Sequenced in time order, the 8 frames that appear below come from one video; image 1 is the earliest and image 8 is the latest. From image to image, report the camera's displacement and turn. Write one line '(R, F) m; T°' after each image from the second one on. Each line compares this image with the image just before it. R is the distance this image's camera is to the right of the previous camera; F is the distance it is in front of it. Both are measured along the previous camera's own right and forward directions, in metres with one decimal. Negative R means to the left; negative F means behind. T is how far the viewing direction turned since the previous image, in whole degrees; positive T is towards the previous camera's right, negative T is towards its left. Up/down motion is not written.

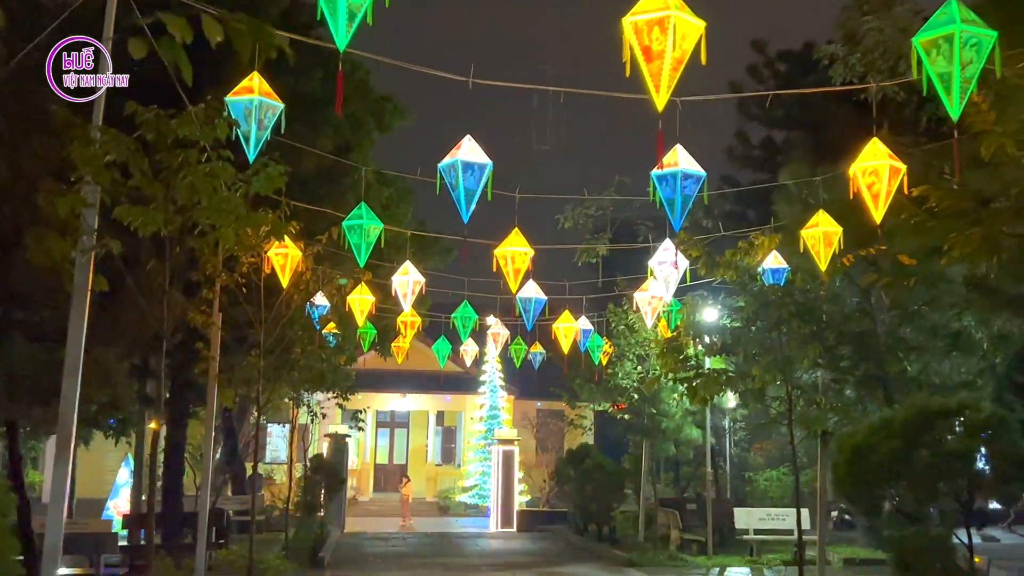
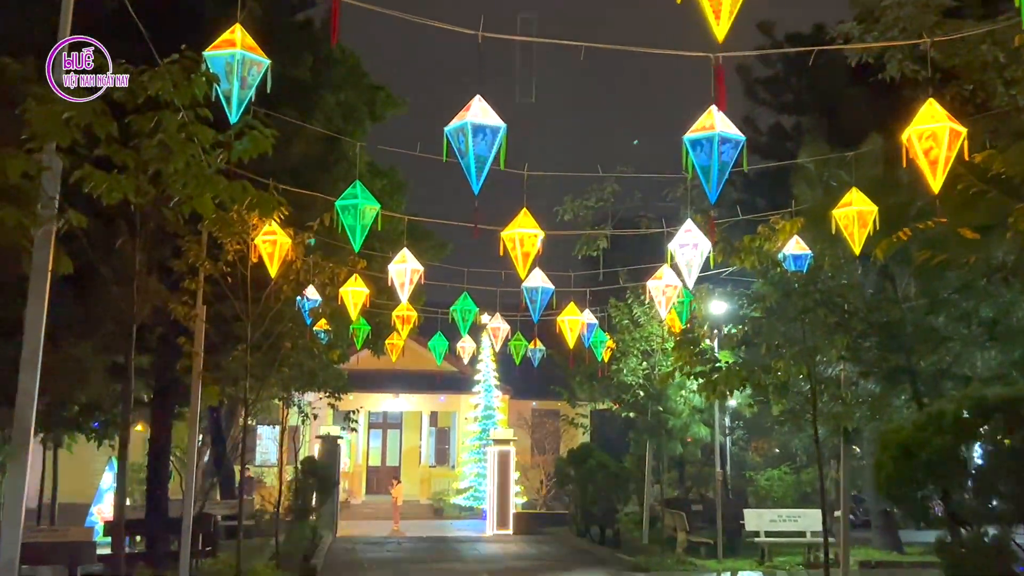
(-0.2, +0.8) m; +1°
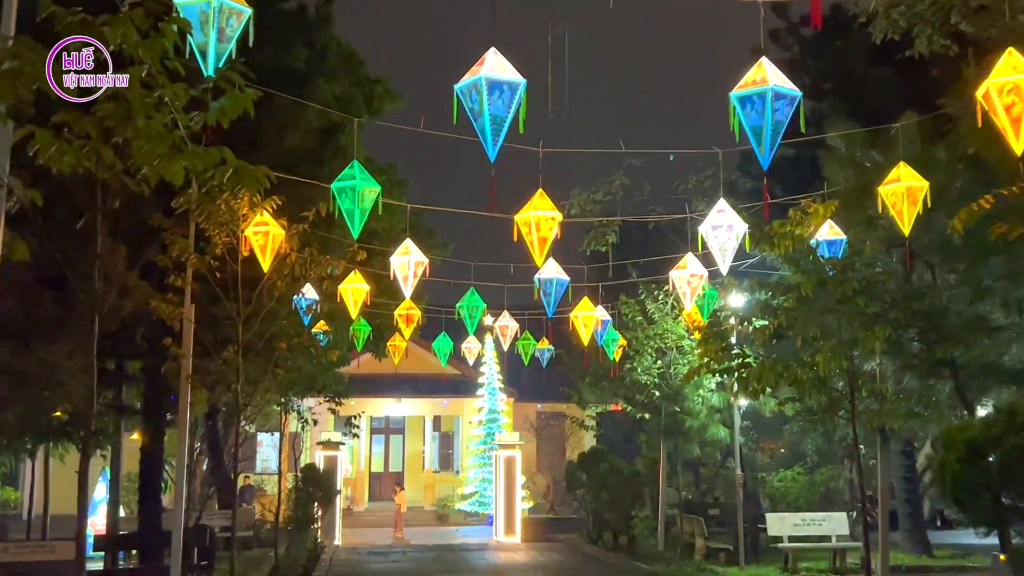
(-0.1, +0.8) m; 0°
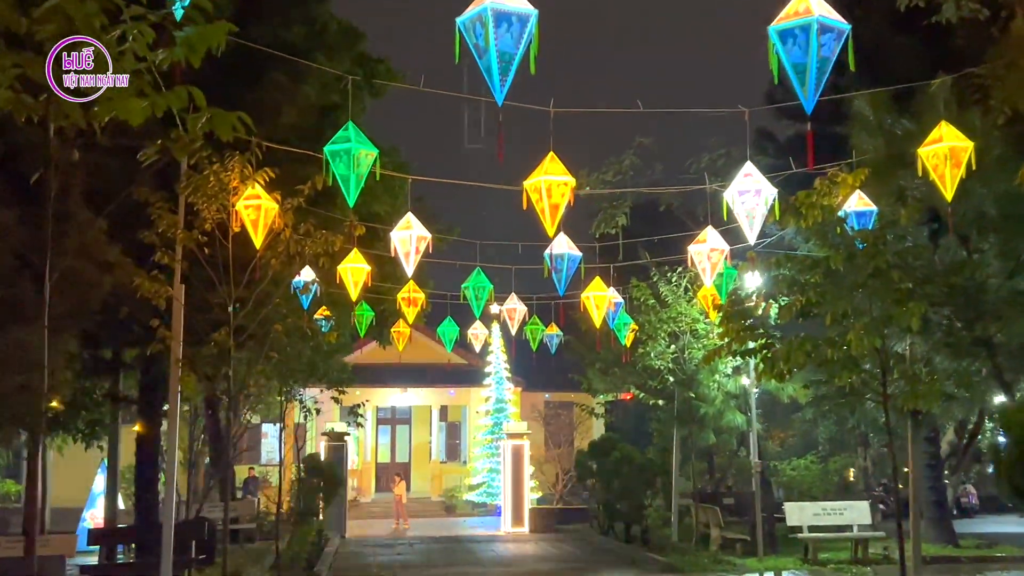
(0.0, +0.6) m; 0°
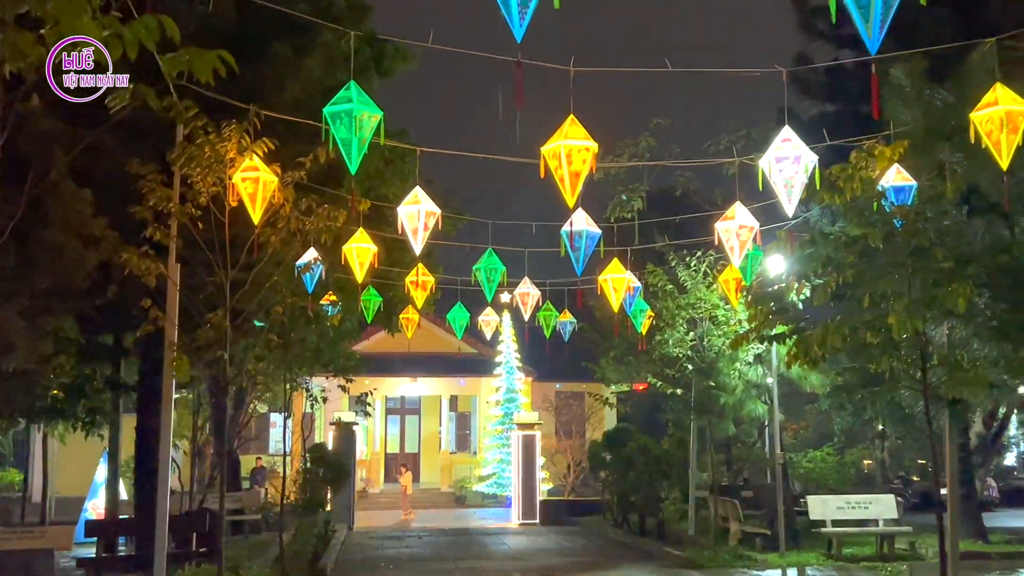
(0.0, +0.6) m; -1°
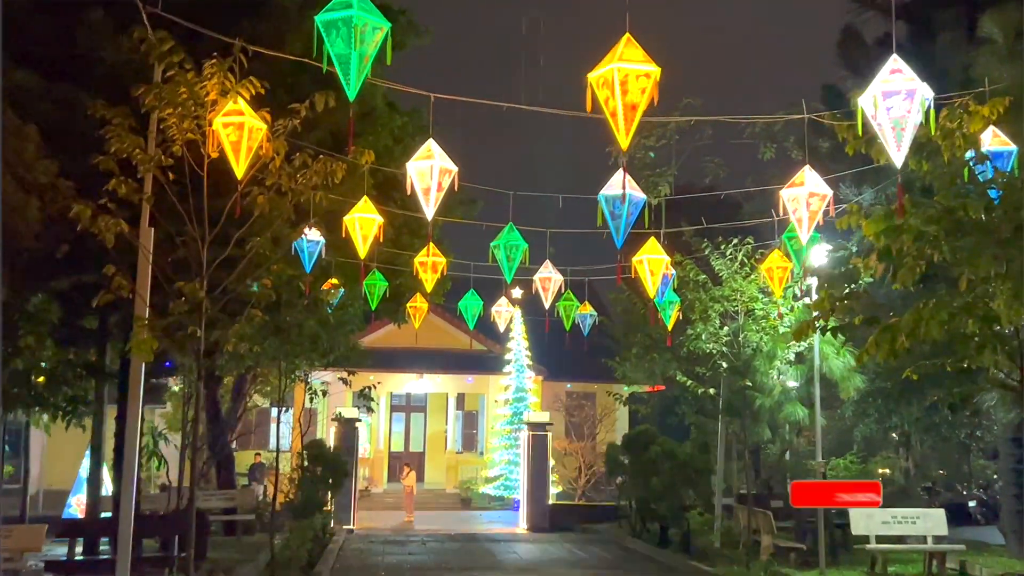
(-0.2, +1.4) m; 0°
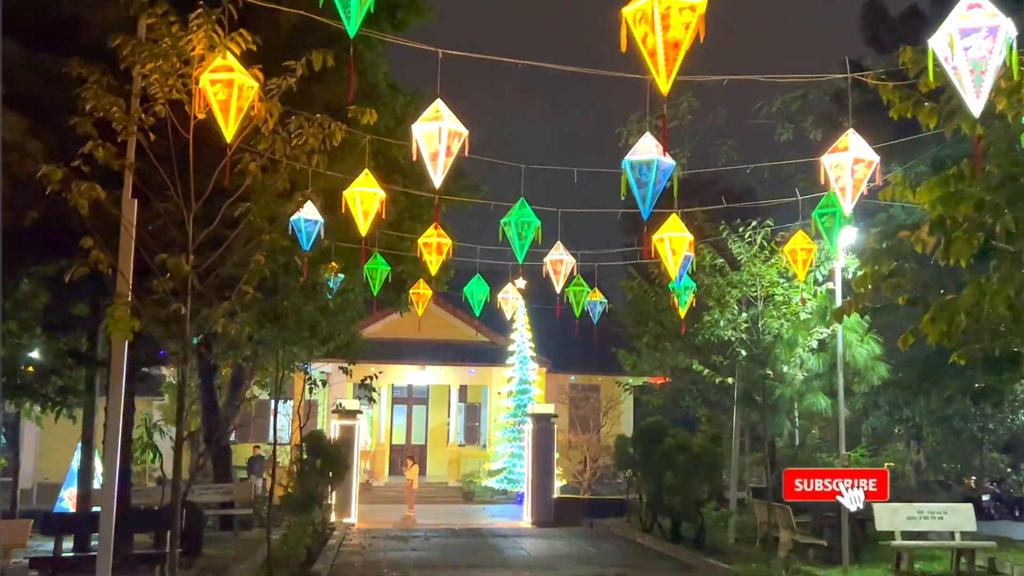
(-0.1, +0.7) m; 0°
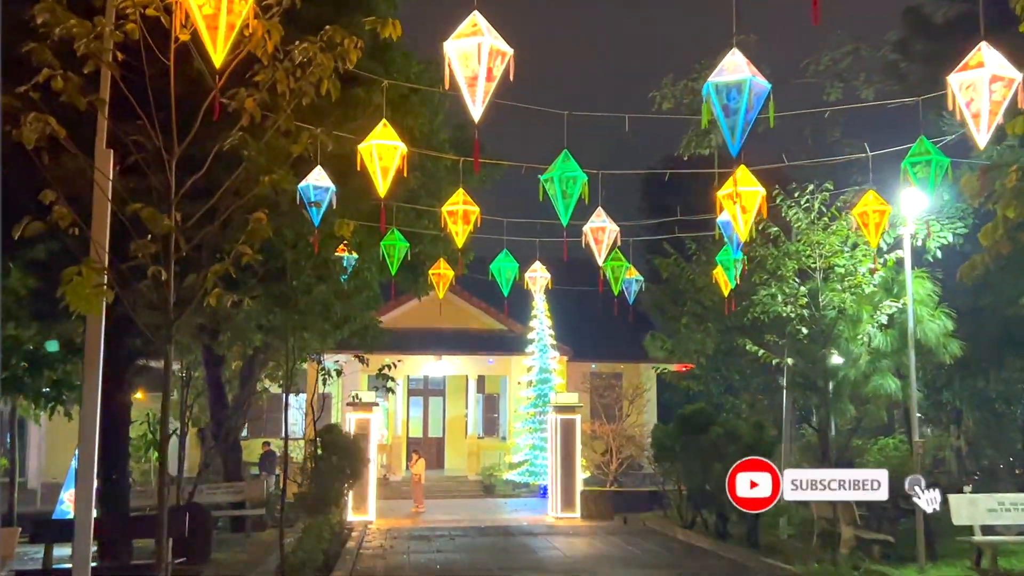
(-0.3, +1.3) m; -1°
